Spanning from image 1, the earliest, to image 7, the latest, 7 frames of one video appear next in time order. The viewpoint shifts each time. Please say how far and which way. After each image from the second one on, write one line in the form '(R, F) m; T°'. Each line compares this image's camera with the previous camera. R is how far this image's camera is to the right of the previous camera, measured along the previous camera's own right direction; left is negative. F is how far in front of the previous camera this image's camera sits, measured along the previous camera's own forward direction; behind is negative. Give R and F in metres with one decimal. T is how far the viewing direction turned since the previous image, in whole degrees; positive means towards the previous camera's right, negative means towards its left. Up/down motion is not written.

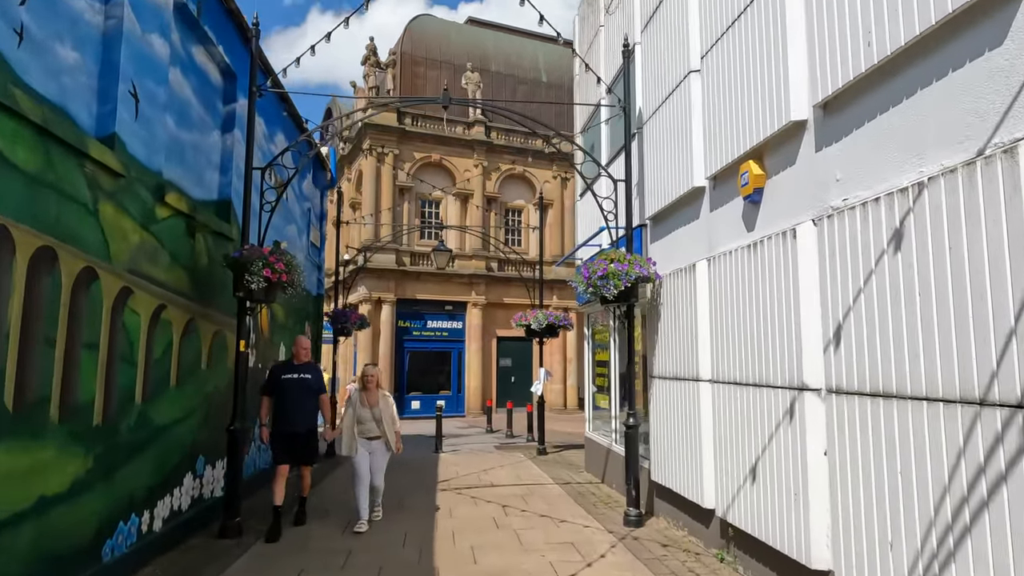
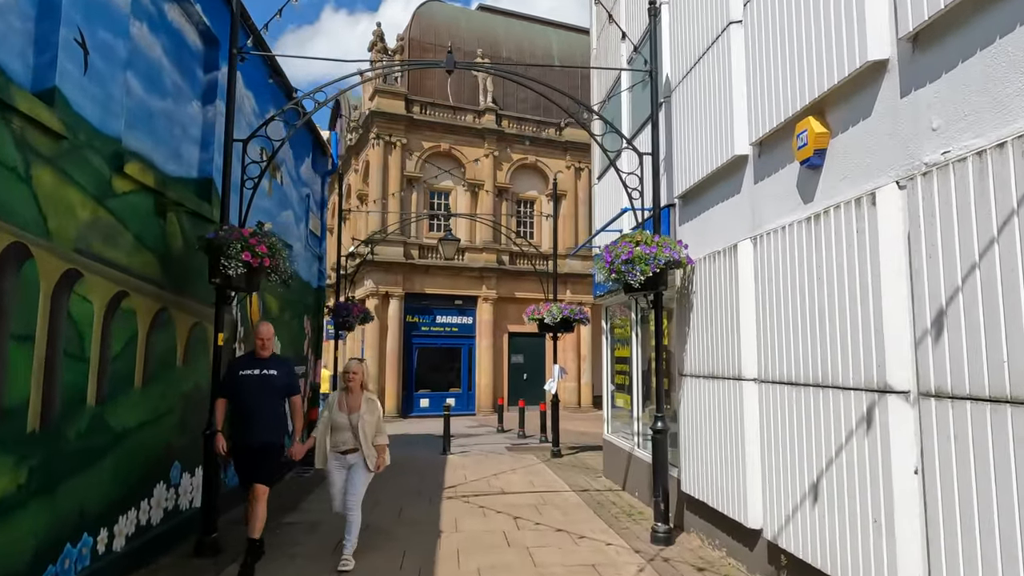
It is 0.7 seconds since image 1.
(0.0, +0.9) m; -1°
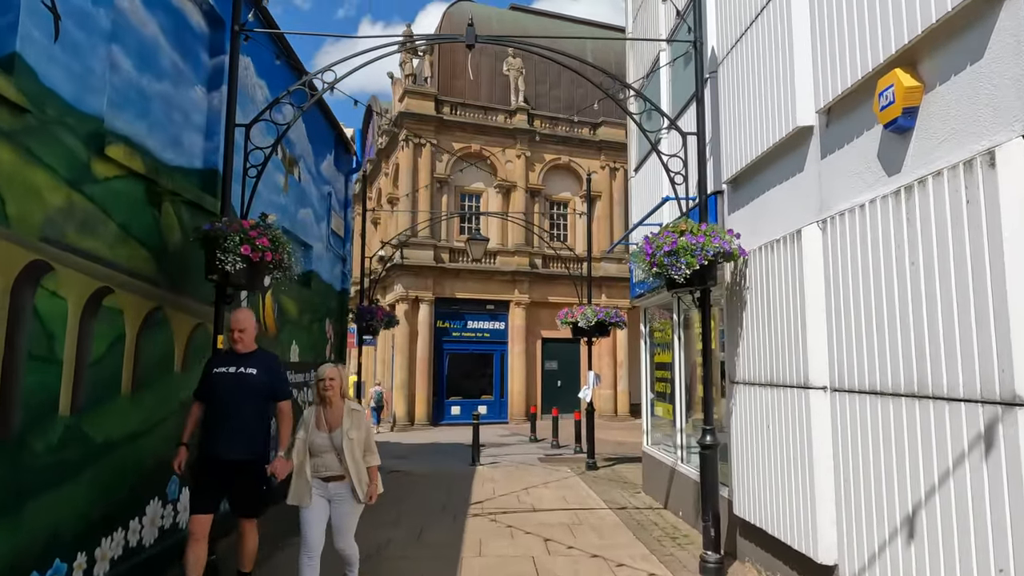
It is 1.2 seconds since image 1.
(+0.1, +0.7) m; -3°
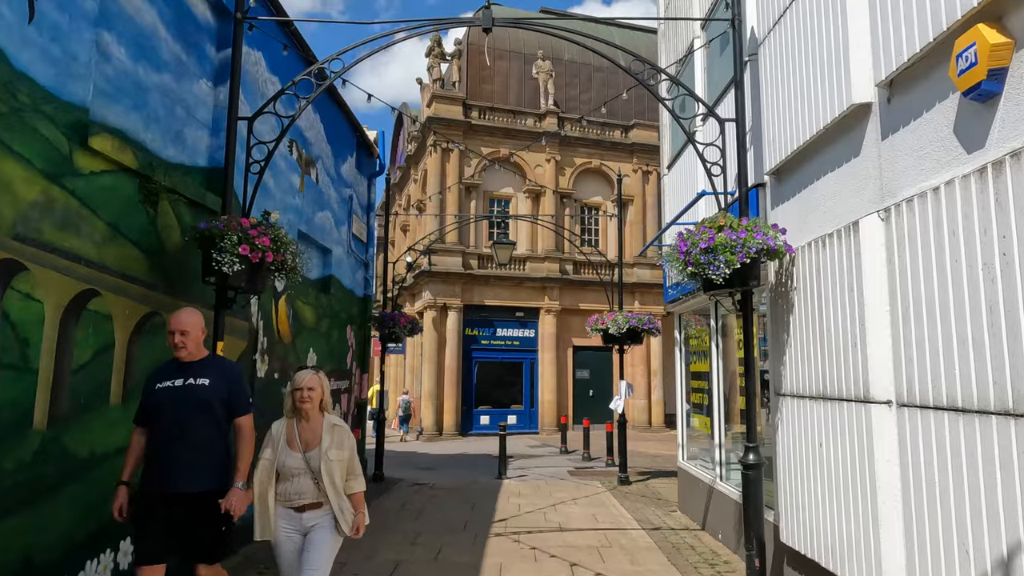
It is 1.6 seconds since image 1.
(+0.1, +0.5) m; -3°
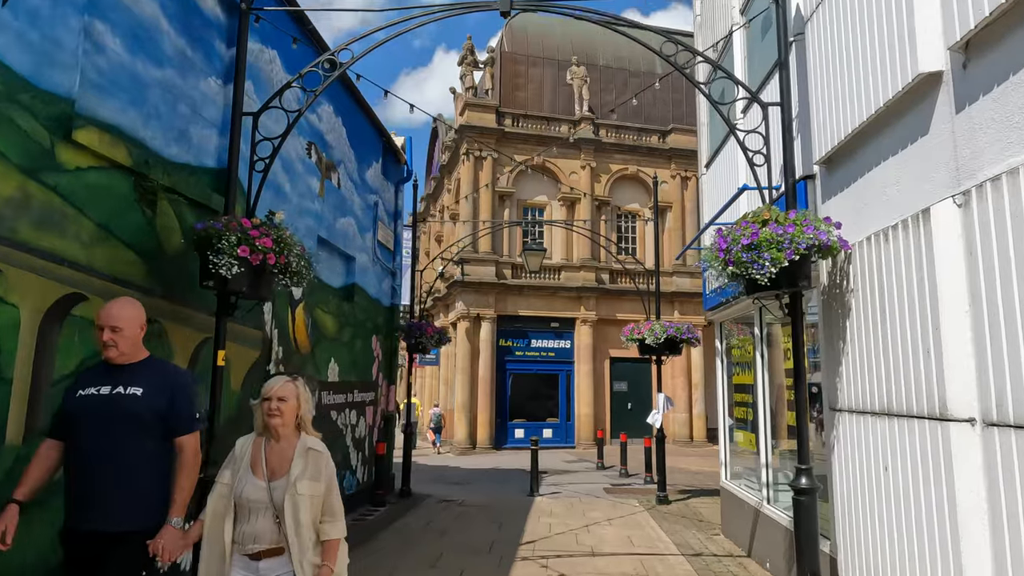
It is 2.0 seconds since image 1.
(+0.1, +0.5) m; -3°
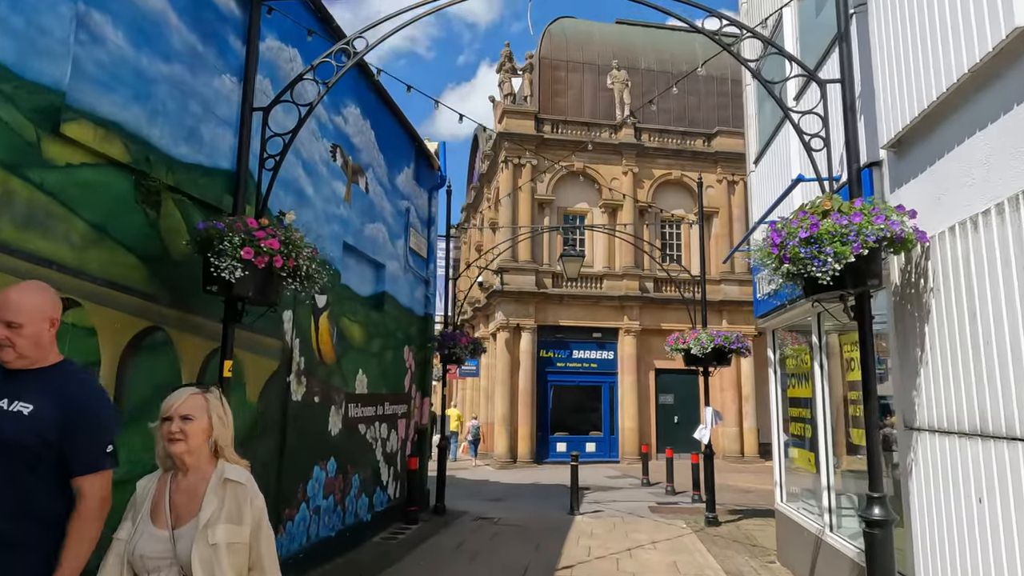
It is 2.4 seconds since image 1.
(+0.1, +0.5) m; -4°
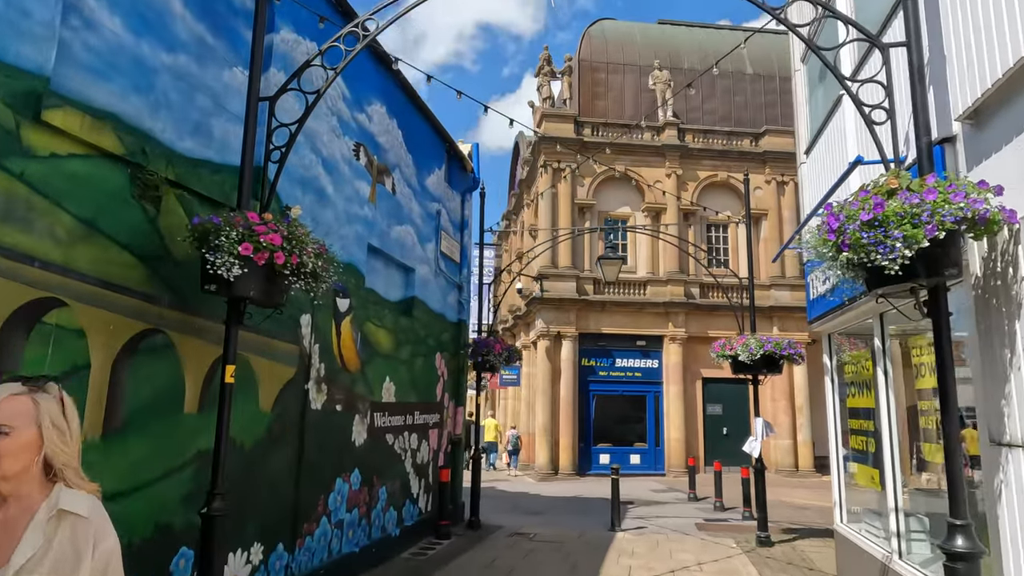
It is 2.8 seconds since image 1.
(+0.2, +0.5) m; -4°
